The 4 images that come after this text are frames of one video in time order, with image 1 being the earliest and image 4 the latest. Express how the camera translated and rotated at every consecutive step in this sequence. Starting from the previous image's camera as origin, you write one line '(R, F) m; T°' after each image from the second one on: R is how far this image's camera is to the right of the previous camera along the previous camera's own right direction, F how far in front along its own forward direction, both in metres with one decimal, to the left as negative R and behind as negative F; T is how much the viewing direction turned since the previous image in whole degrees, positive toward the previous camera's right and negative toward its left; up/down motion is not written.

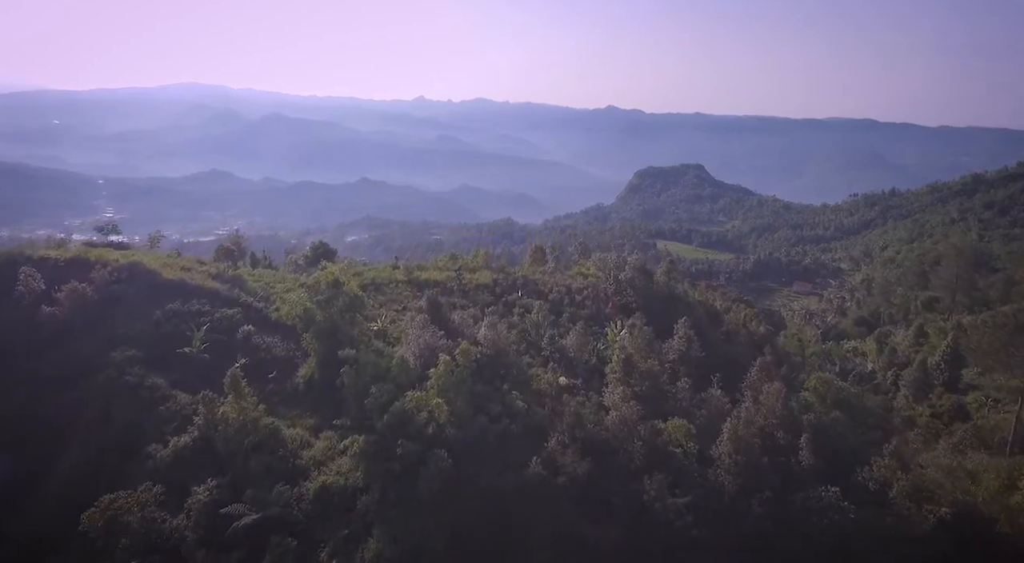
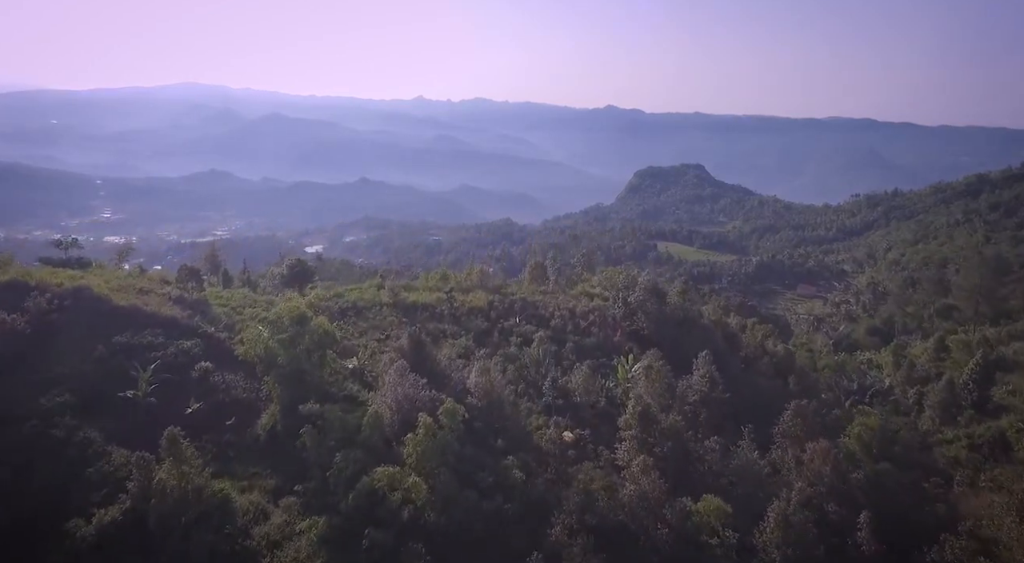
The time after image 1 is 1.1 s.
(+0.1, +2.8) m; 0°
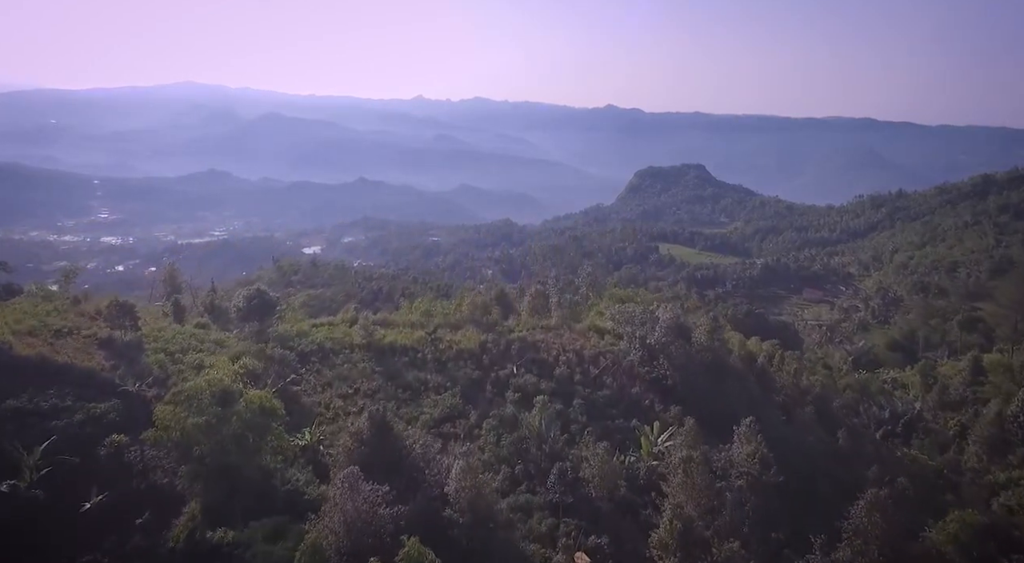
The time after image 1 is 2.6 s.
(+0.1, +4.0) m; 0°
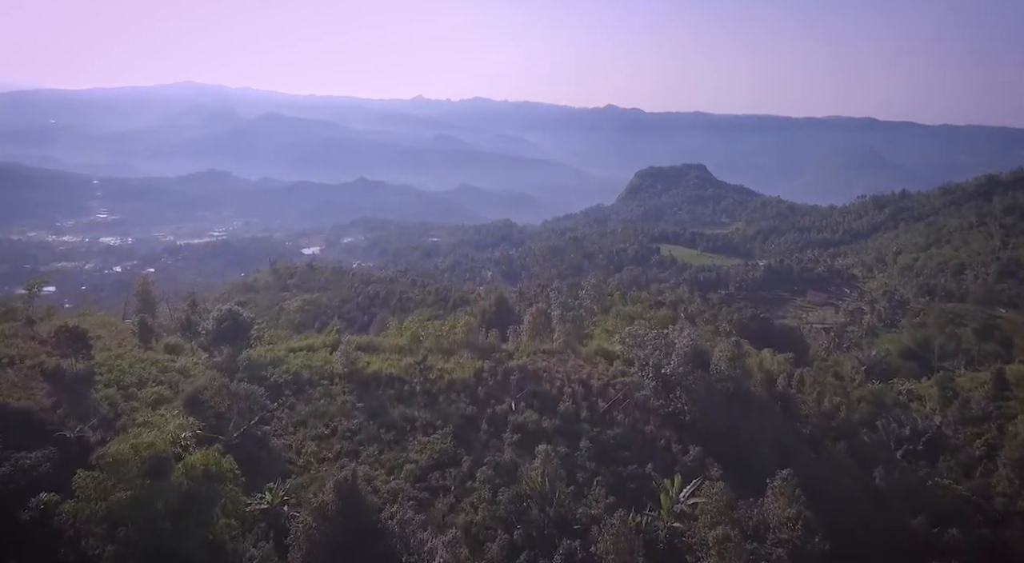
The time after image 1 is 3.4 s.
(0.0, +2.2) m; 0°
